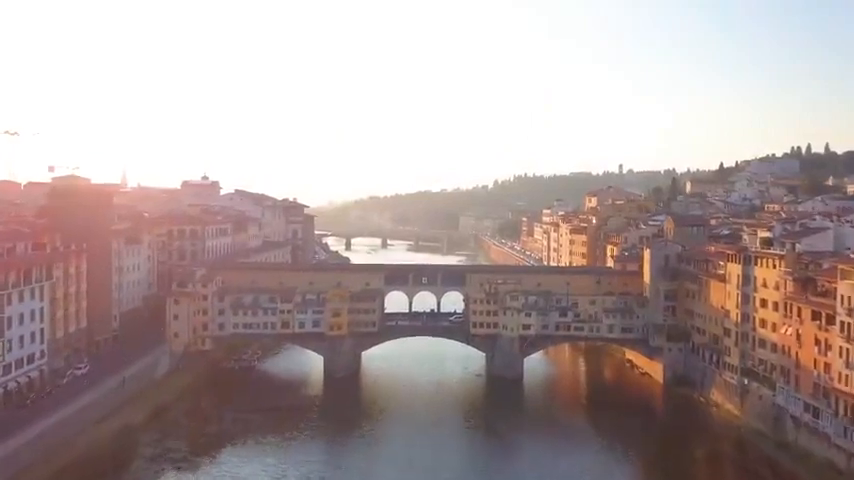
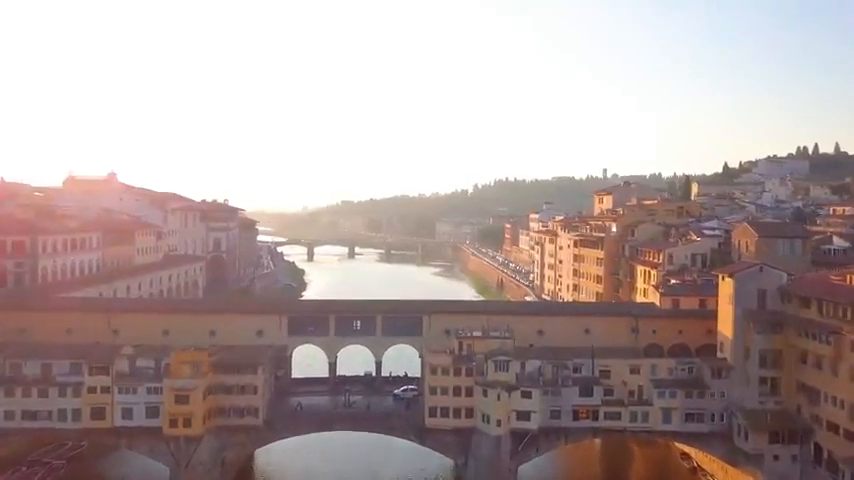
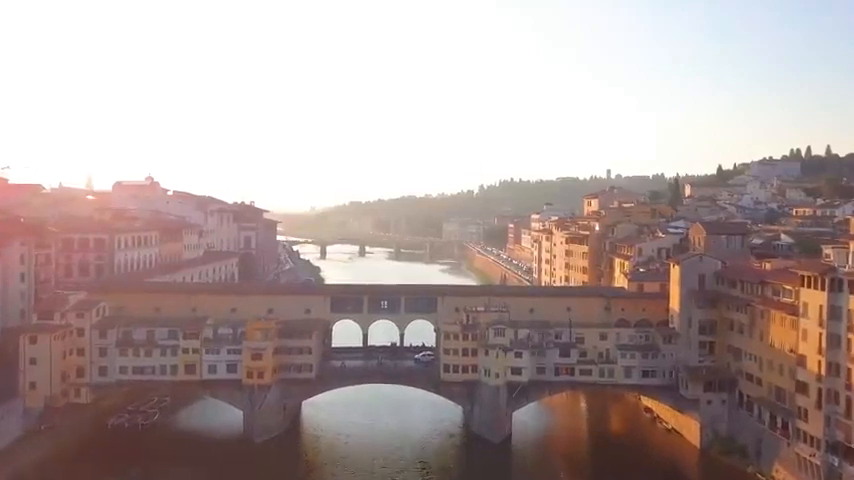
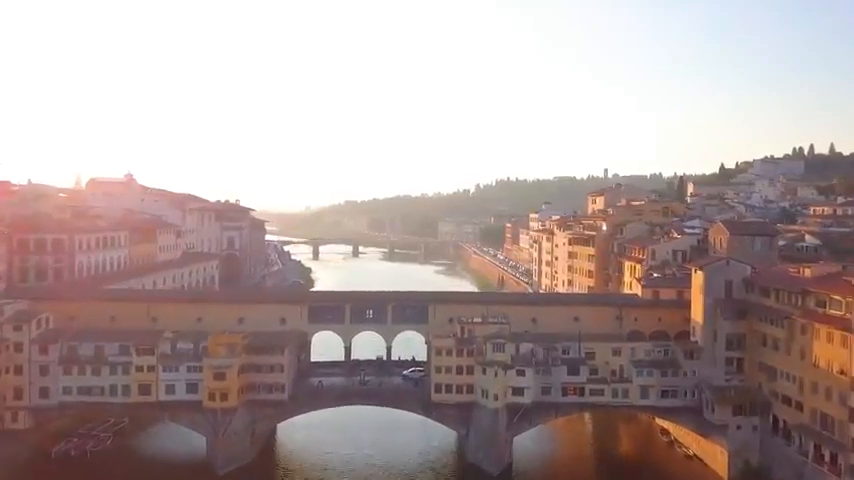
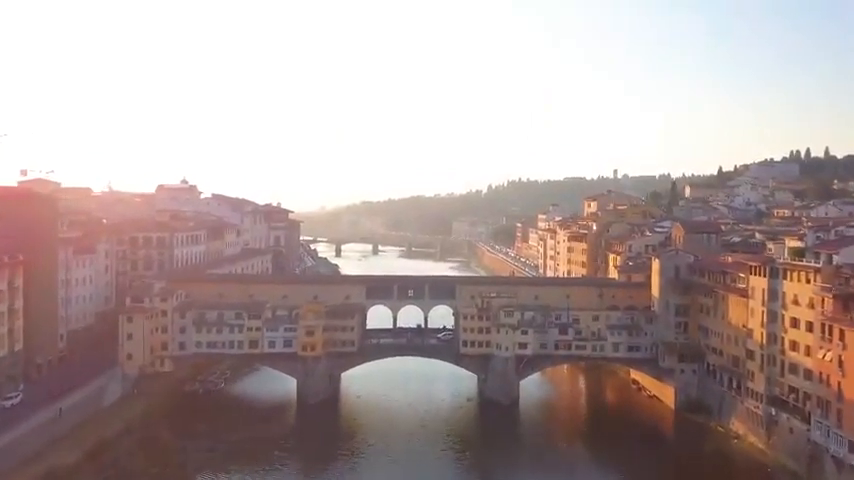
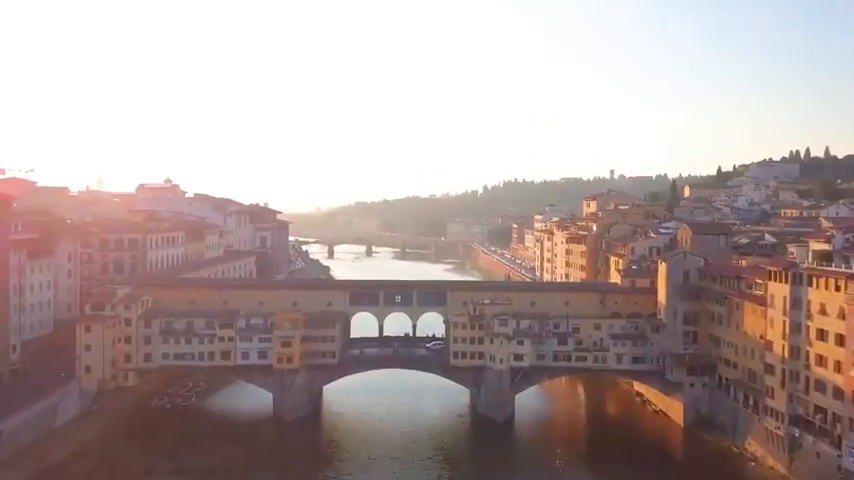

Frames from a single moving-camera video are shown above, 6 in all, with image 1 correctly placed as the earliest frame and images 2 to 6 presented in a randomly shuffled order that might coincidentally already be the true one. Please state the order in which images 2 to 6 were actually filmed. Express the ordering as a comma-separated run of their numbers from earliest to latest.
5, 6, 3, 4, 2
